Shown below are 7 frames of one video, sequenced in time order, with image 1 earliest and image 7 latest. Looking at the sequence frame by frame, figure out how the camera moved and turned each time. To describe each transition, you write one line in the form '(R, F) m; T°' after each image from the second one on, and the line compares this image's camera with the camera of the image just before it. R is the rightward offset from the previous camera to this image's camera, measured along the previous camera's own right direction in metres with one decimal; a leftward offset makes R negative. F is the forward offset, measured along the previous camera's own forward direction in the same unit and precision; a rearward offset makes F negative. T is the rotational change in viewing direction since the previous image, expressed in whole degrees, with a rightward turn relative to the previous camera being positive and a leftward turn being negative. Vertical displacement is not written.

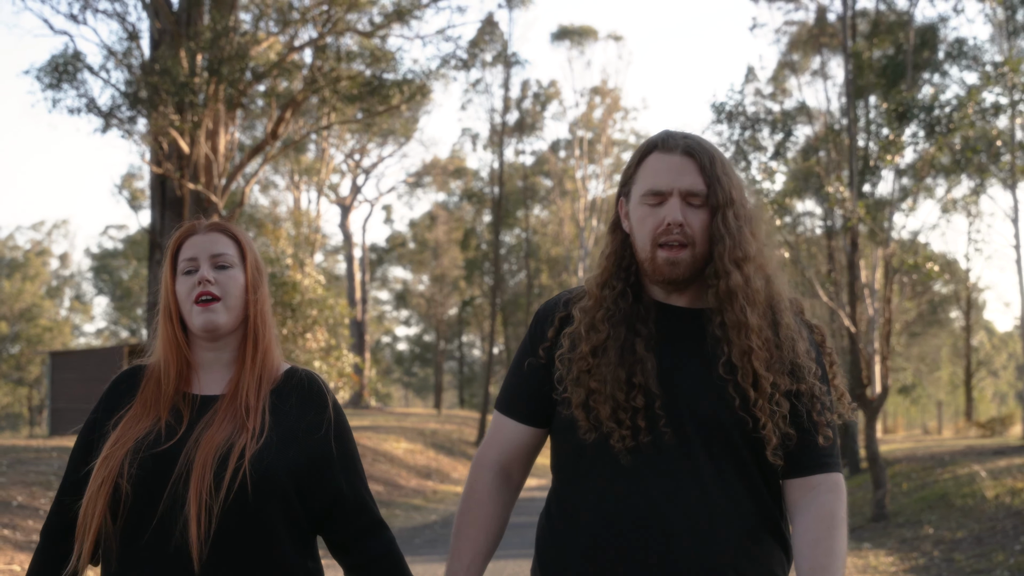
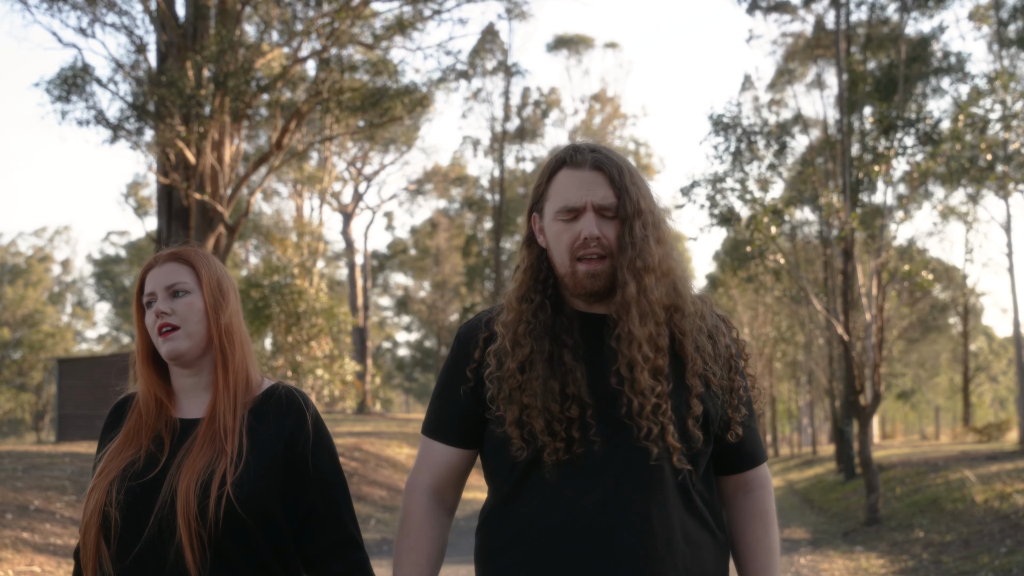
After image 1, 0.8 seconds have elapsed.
(0.0, -0.3) m; 0°
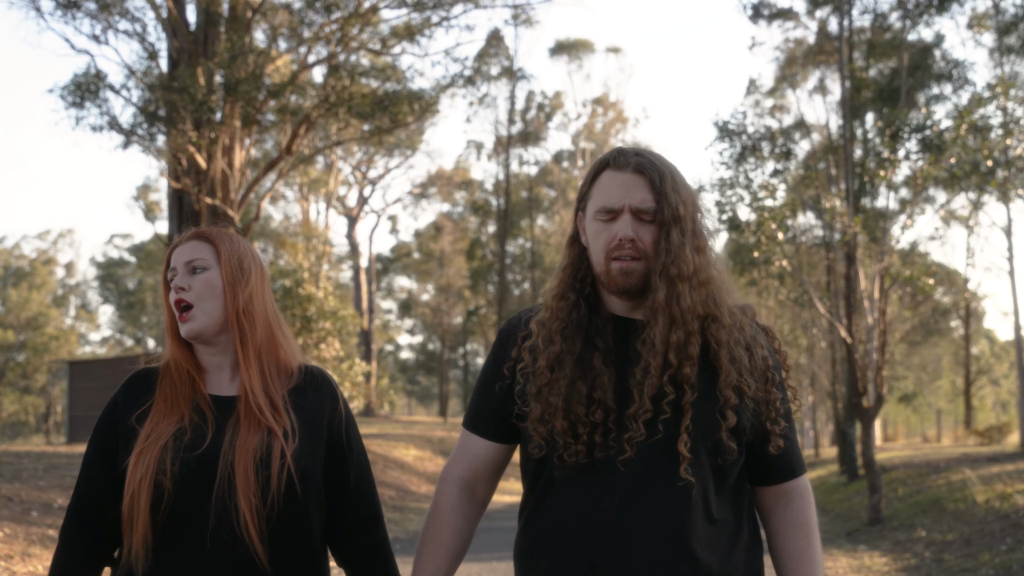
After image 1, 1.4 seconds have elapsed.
(-0.1, -0.2) m; 0°
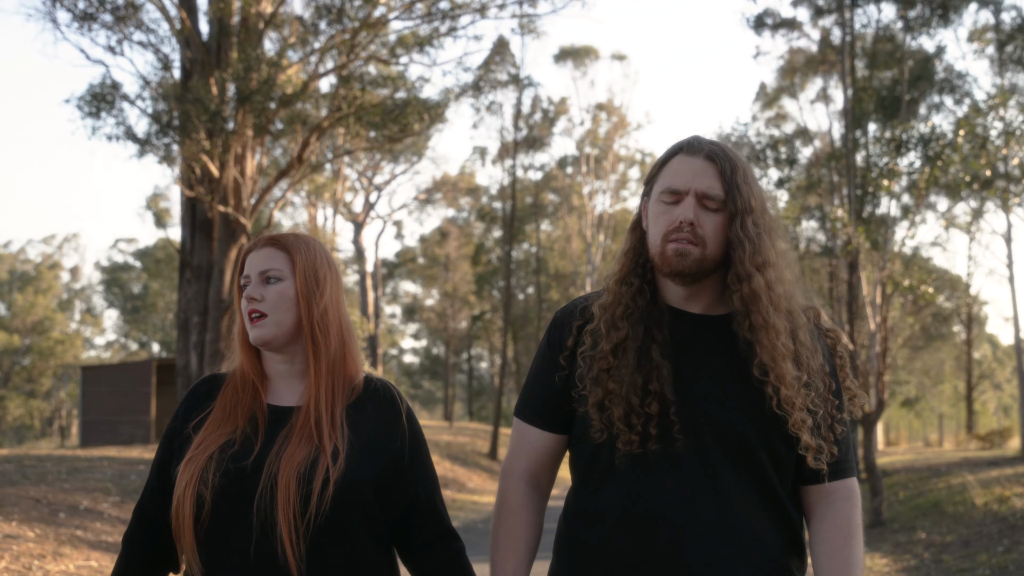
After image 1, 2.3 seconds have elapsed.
(-0.1, -0.3) m; 0°
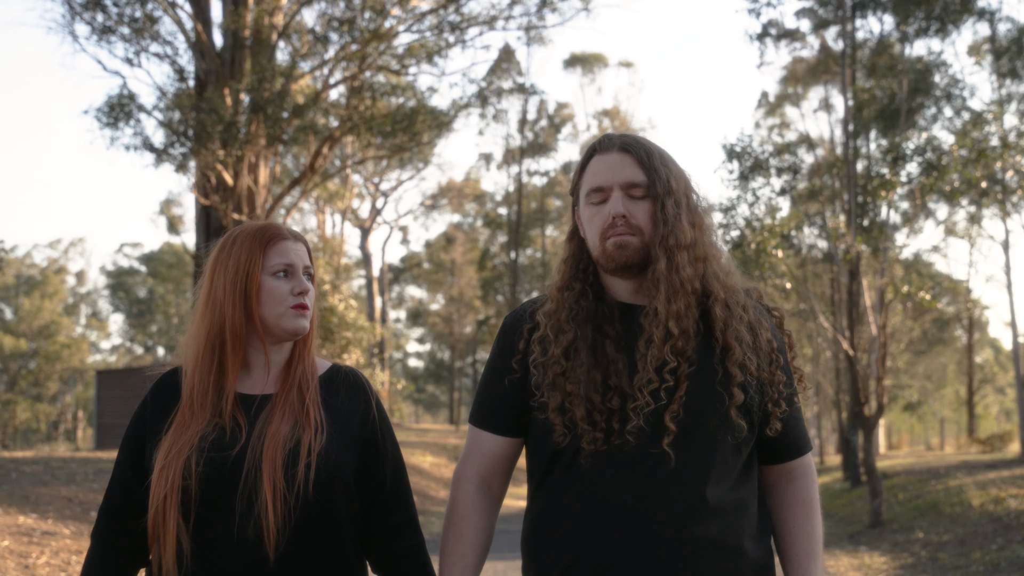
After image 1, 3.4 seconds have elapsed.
(-0.1, -0.4) m; 0°
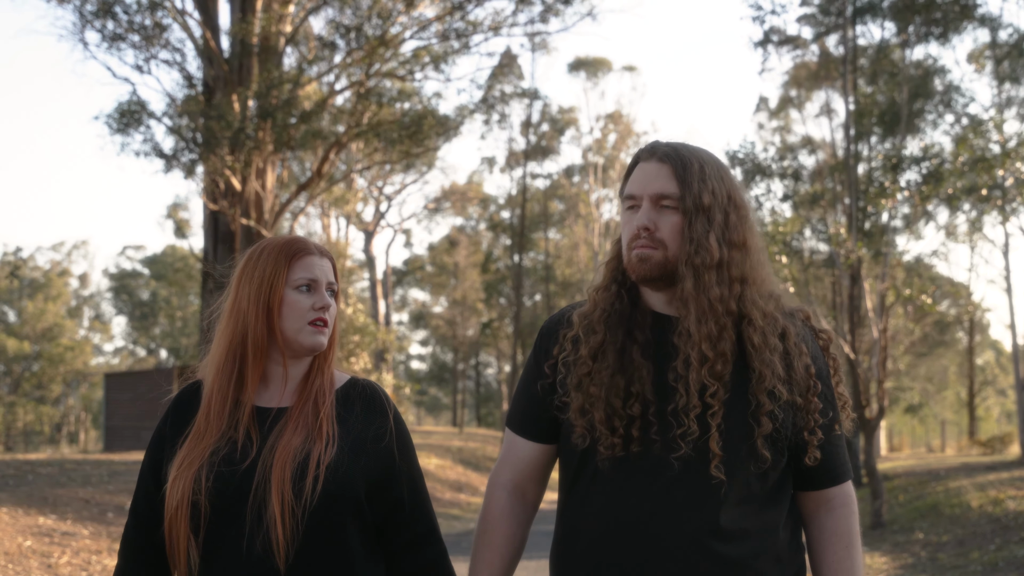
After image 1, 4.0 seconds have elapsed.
(-0.1, -0.2) m; 0°
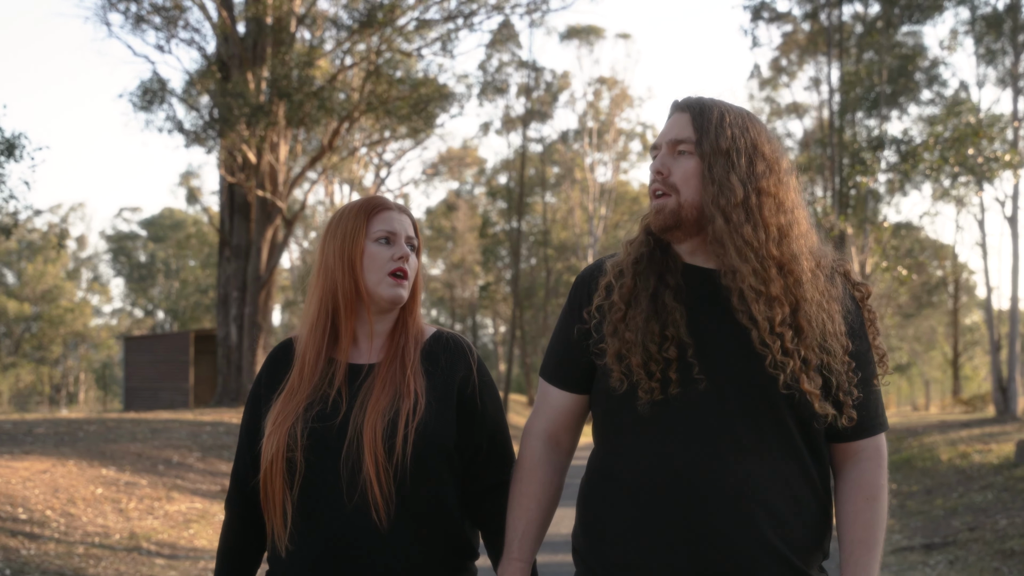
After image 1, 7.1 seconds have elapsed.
(-0.2, -0.9) m; 0°
